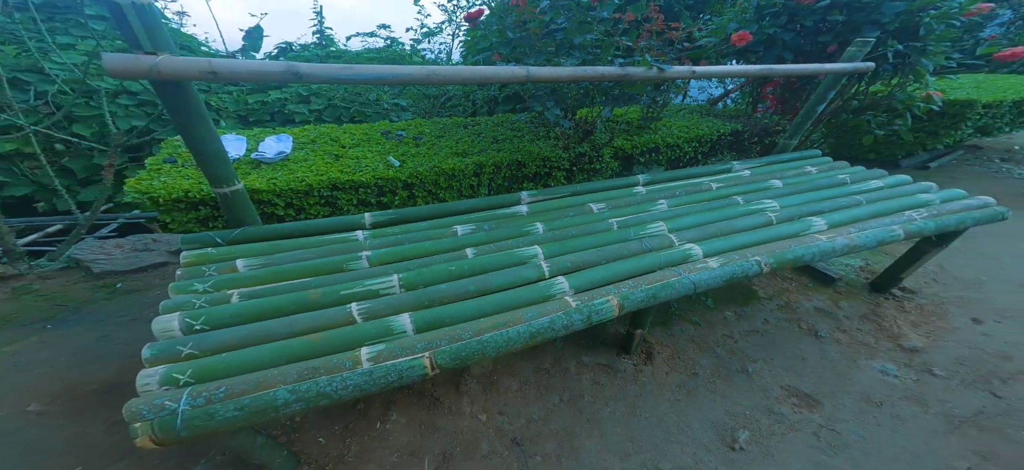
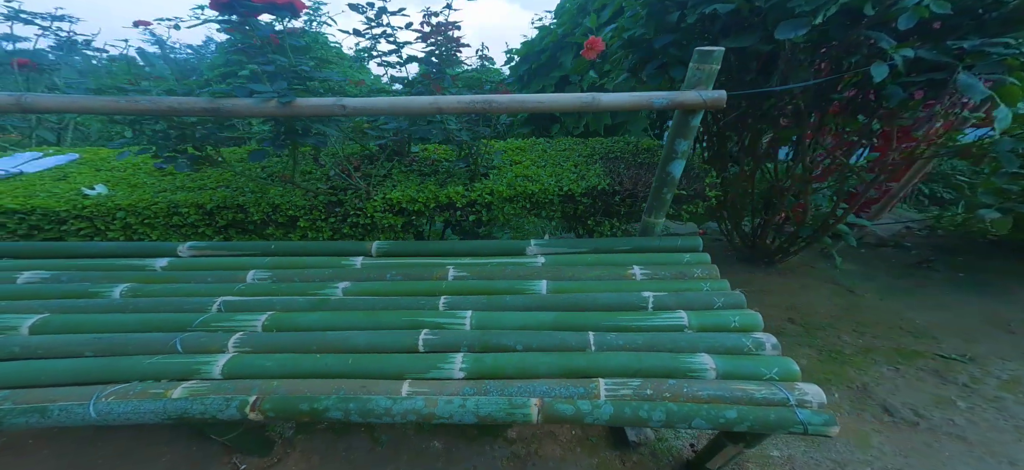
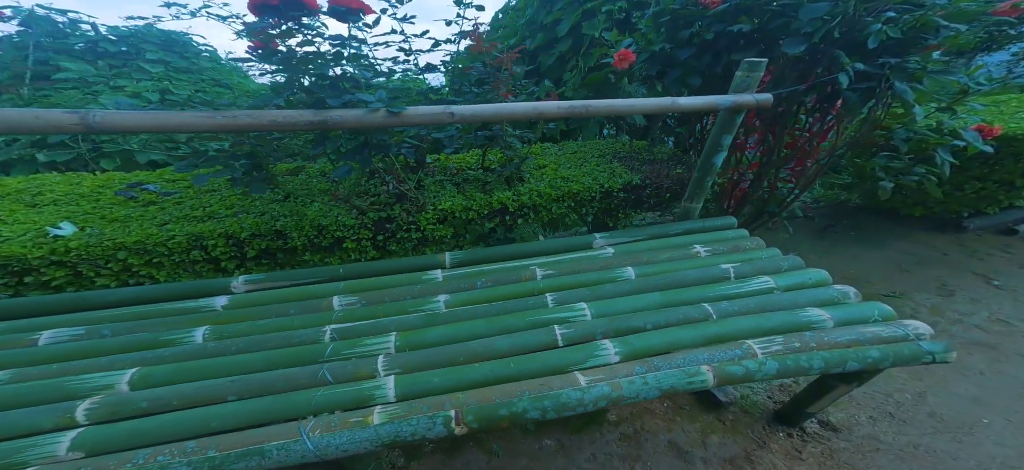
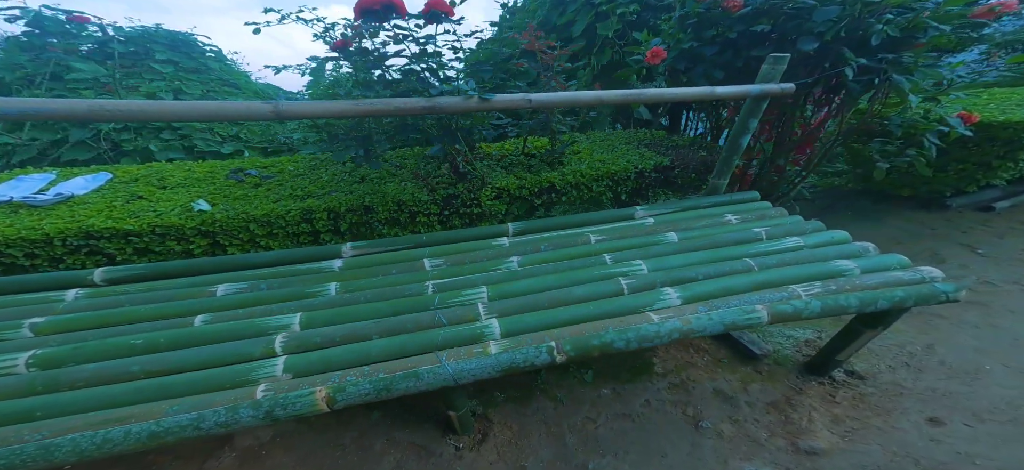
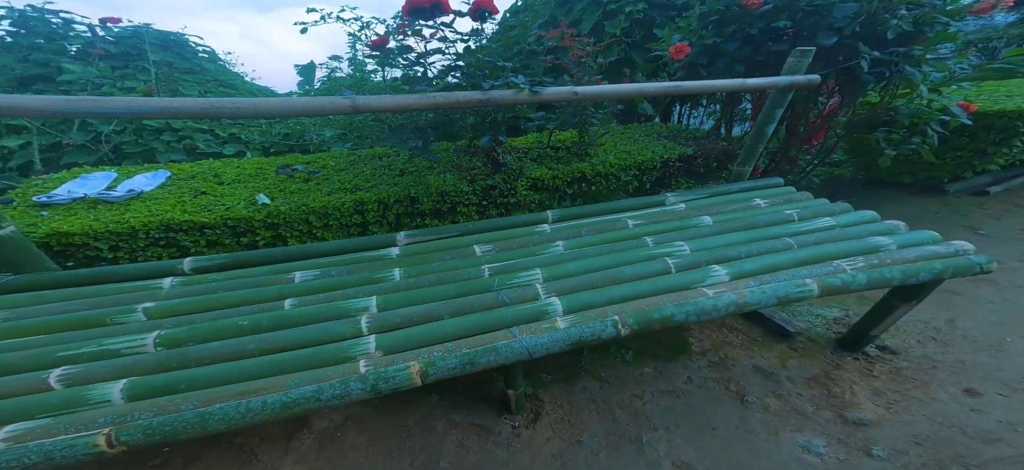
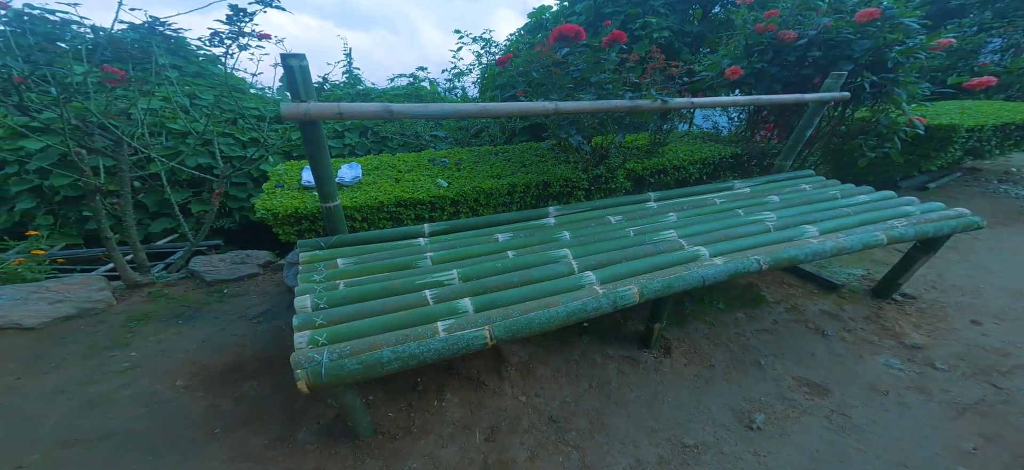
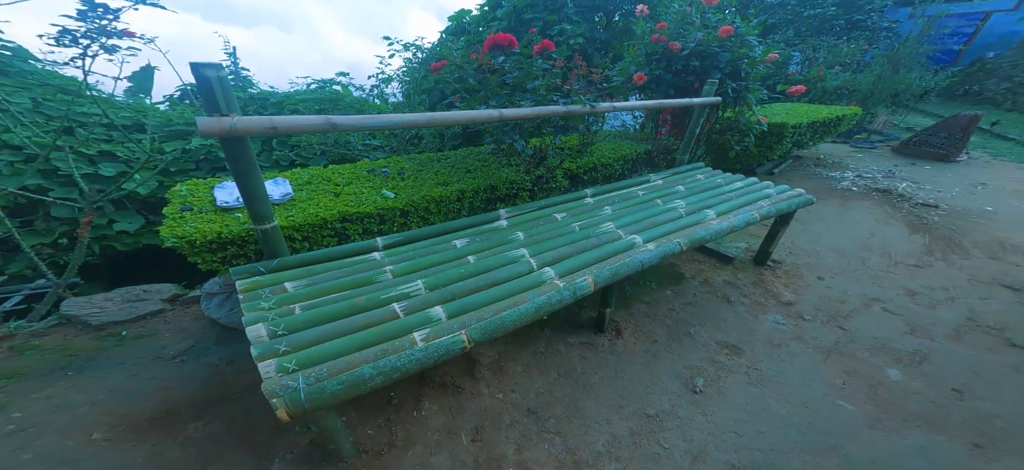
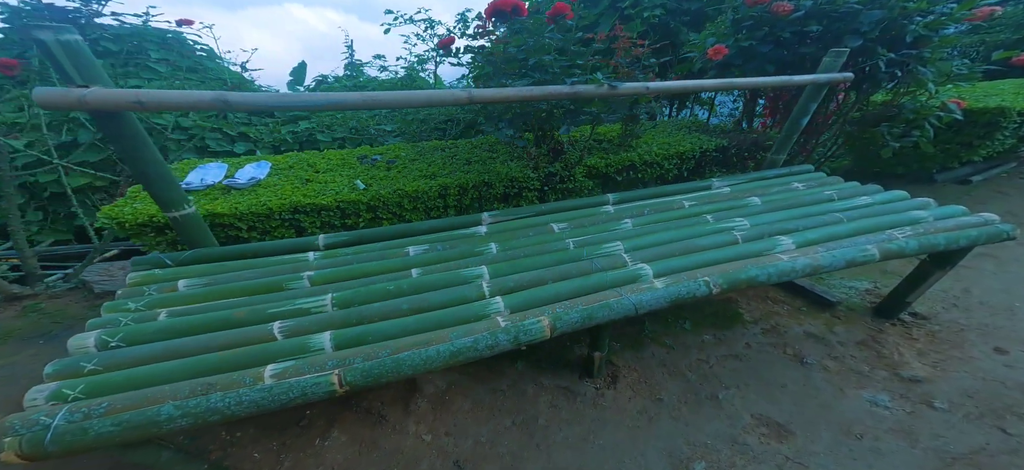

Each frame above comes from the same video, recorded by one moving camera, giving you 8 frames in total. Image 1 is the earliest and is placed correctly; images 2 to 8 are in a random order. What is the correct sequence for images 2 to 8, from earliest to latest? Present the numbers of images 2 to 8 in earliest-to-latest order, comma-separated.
7, 6, 8, 5, 4, 3, 2
